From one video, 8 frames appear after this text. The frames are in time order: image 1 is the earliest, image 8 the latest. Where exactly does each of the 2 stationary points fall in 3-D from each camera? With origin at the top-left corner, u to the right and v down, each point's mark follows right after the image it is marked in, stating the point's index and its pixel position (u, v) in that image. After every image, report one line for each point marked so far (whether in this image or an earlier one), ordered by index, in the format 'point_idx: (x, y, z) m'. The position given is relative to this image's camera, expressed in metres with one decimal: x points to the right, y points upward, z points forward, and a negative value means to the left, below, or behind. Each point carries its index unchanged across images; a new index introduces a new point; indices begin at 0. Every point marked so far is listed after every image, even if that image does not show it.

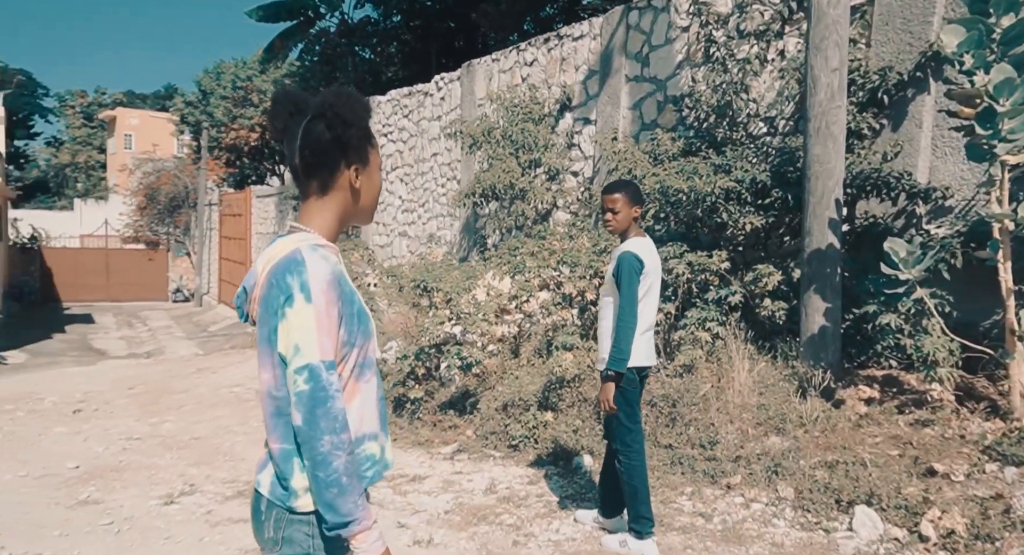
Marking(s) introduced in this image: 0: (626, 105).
0: (+1.3, +1.9, +7.5) m
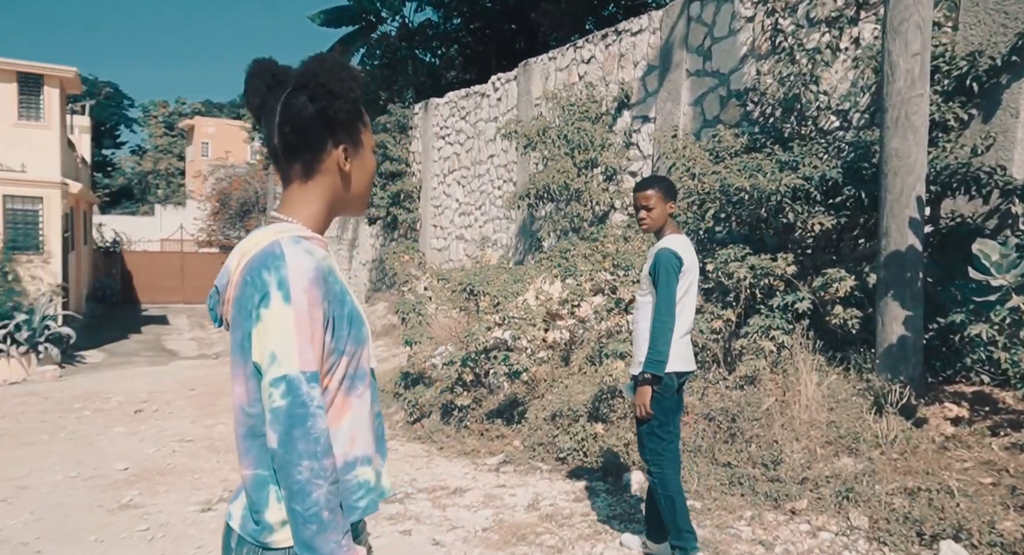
0: (+1.9, +1.8, +7.2) m
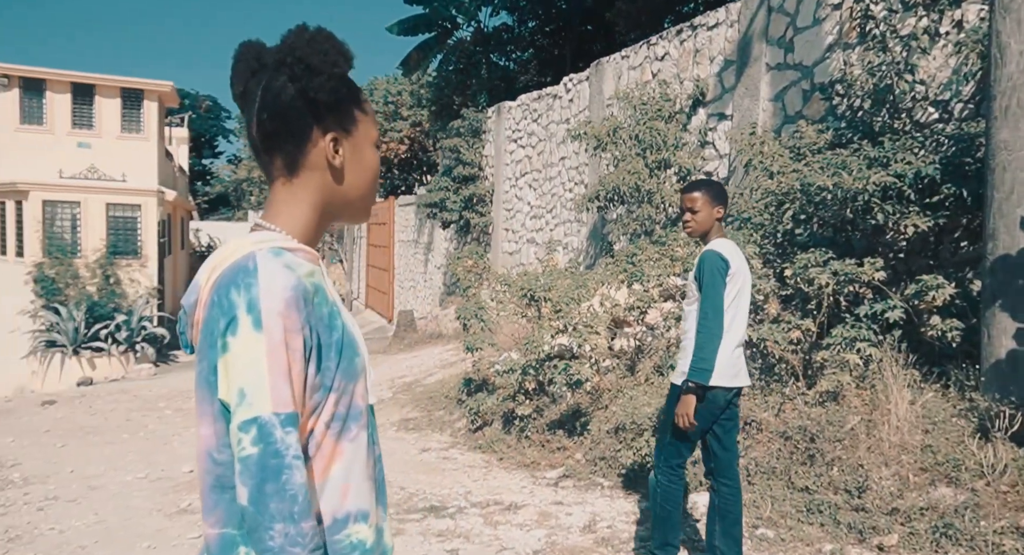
0: (+2.5, +1.8, +6.8) m
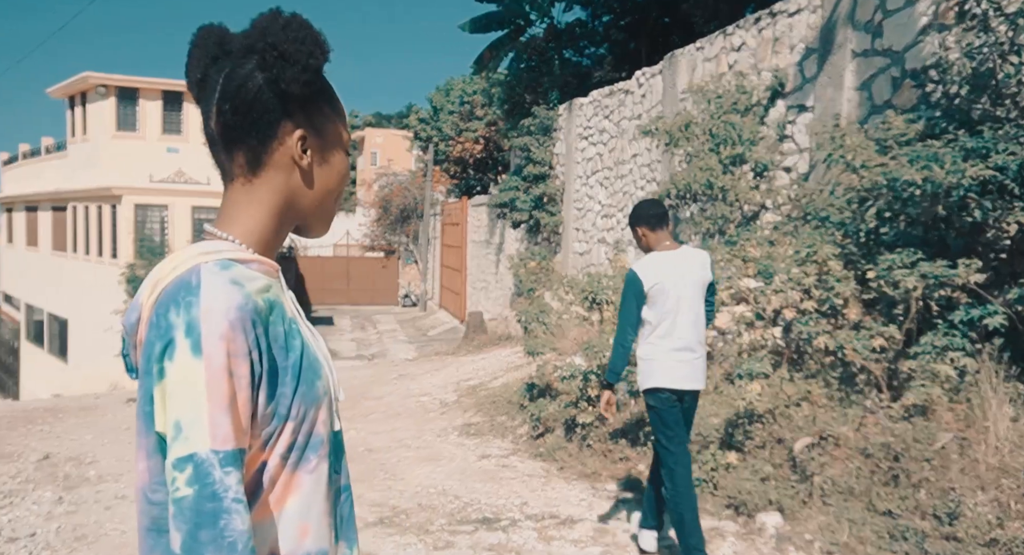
0: (+3.1, +1.8, +6.3) m
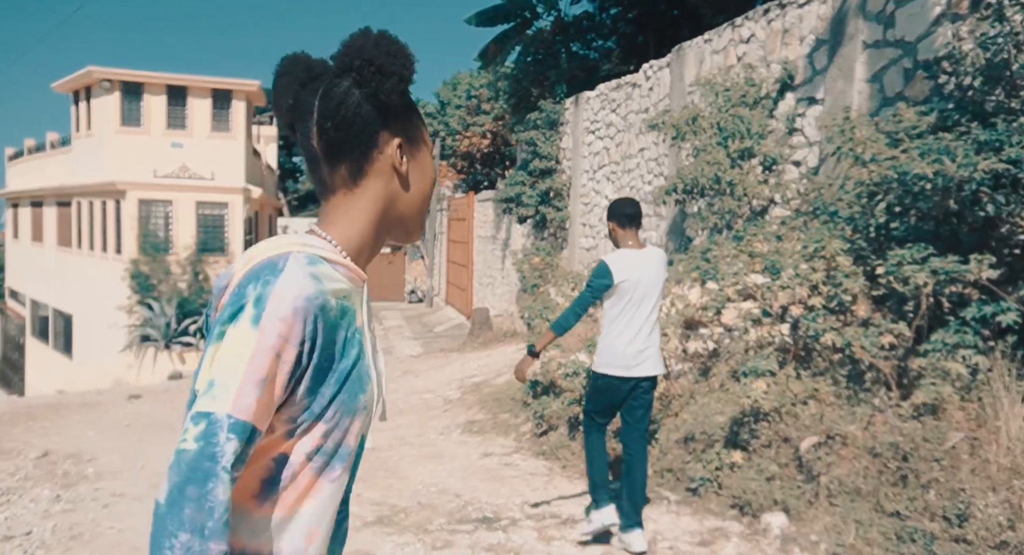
0: (+3.2, +1.8, +6.2) m
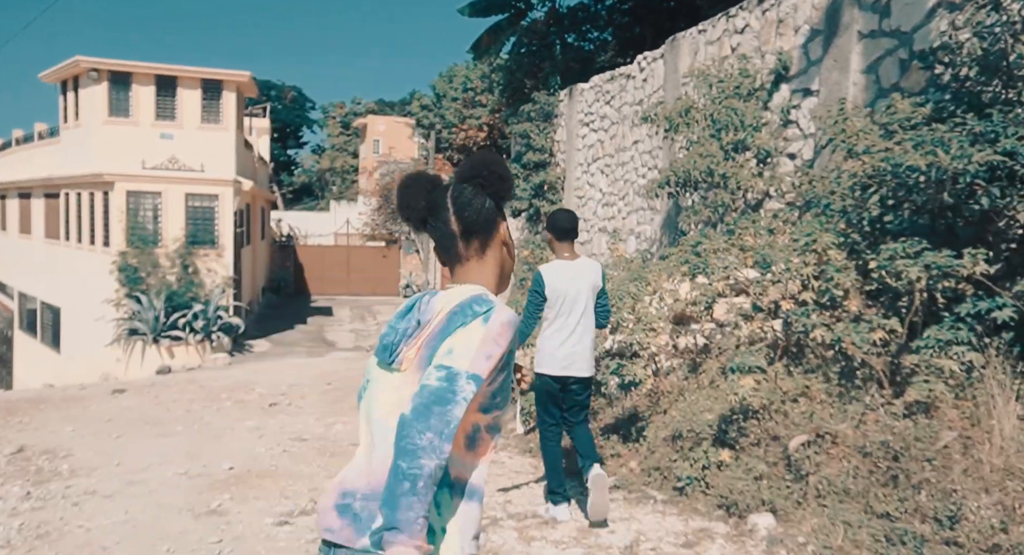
0: (+3.1, +1.9, +6.1) m
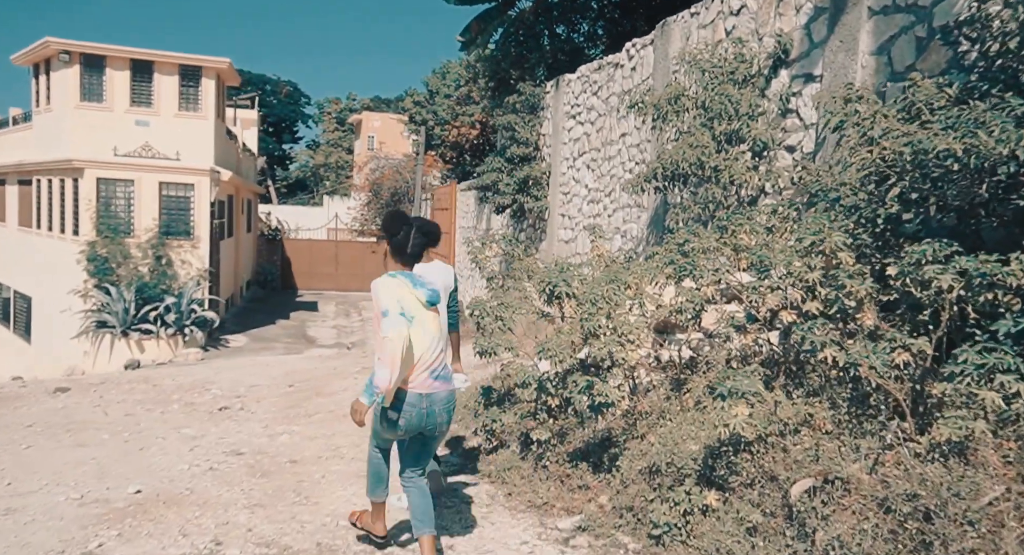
0: (+2.8, +1.8, +5.4) m
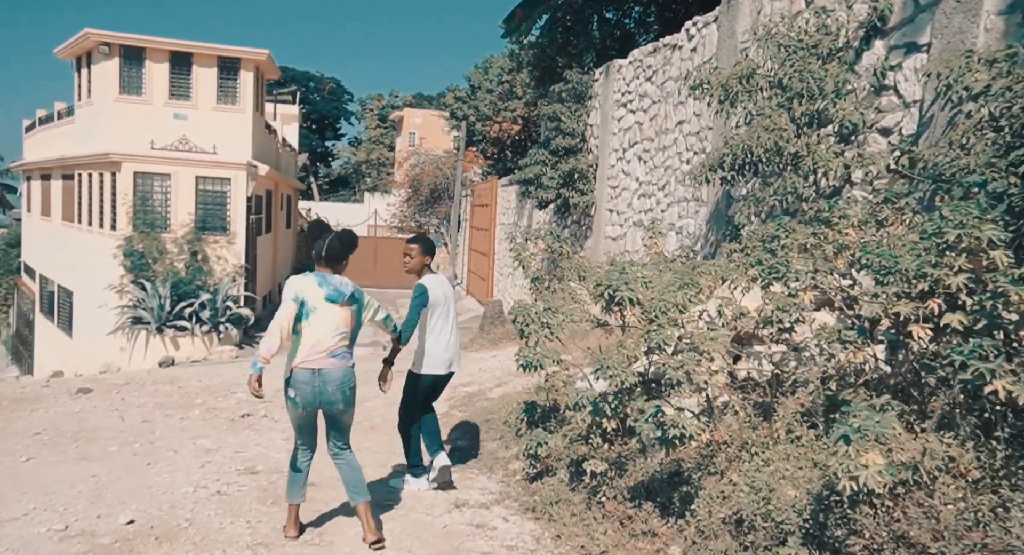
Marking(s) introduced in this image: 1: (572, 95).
0: (+3.2, +1.8, +4.6) m
1: (+1.0, +3.2, +11.9) m
